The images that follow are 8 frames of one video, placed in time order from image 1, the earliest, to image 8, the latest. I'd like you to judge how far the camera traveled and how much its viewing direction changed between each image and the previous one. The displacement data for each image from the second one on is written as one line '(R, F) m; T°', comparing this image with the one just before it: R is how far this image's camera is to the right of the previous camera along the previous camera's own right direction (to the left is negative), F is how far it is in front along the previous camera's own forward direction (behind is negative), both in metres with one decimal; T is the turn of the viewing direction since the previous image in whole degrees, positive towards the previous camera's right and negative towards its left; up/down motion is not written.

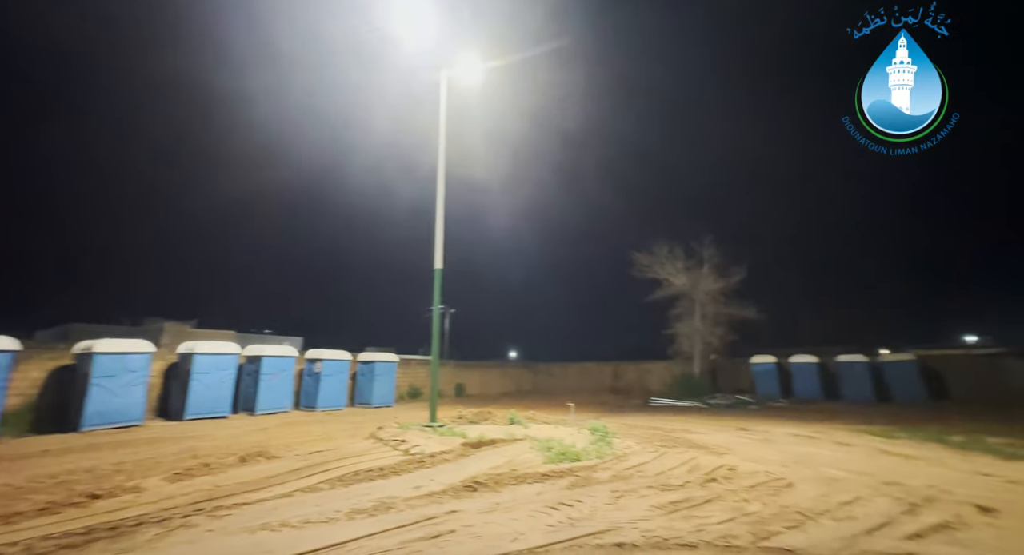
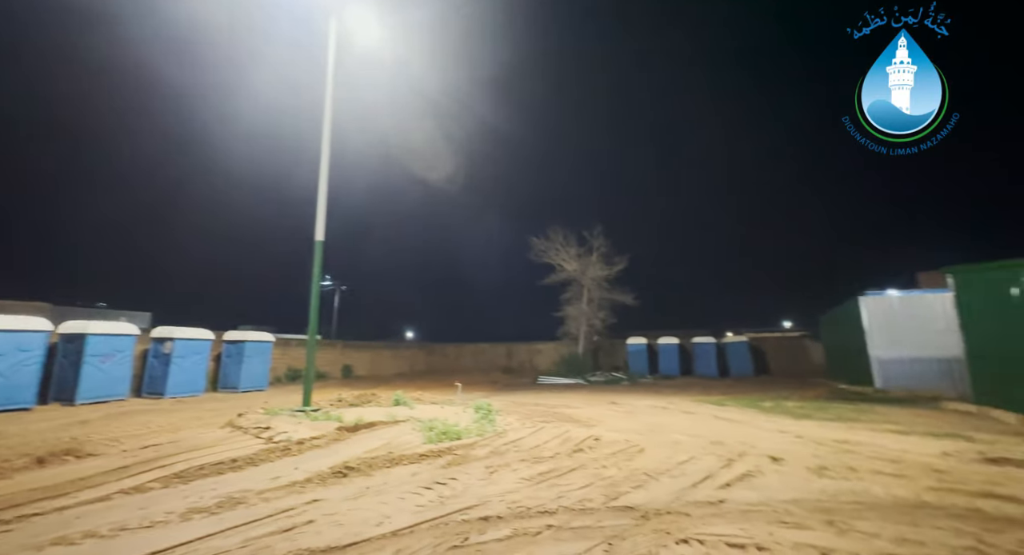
(+0.1, -0.2) m; +12°
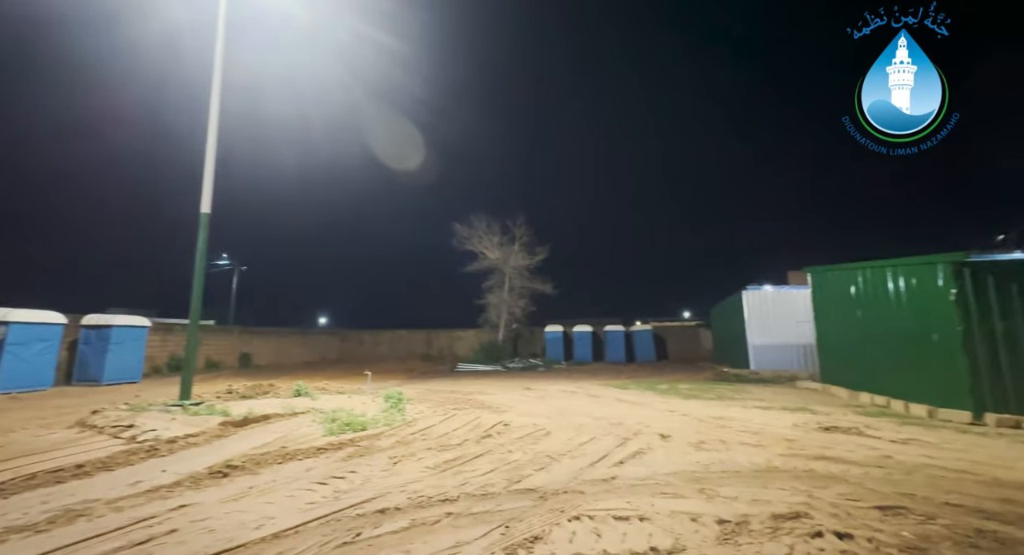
(+0.1, -0.1) m; +9°
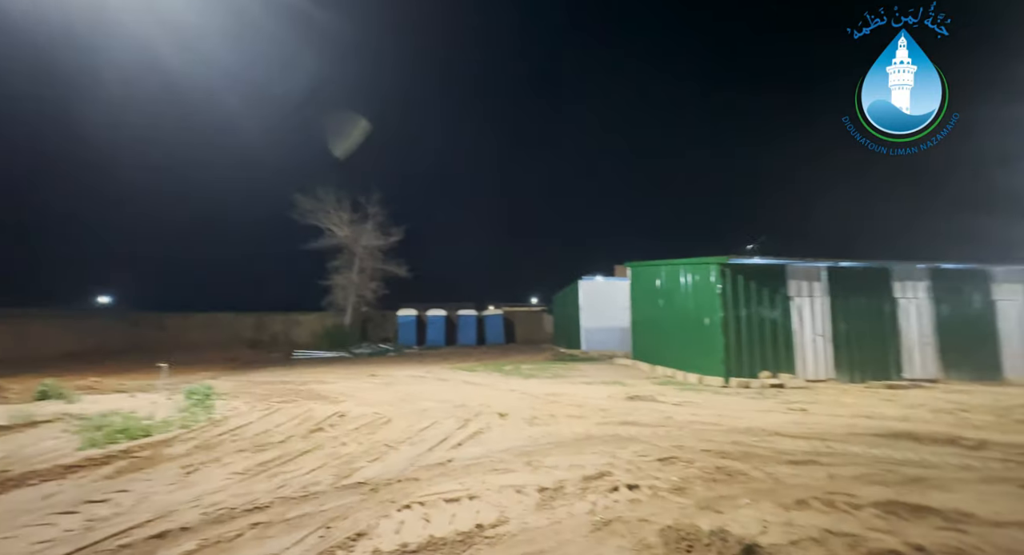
(+0.1, +0.1) m; +16°
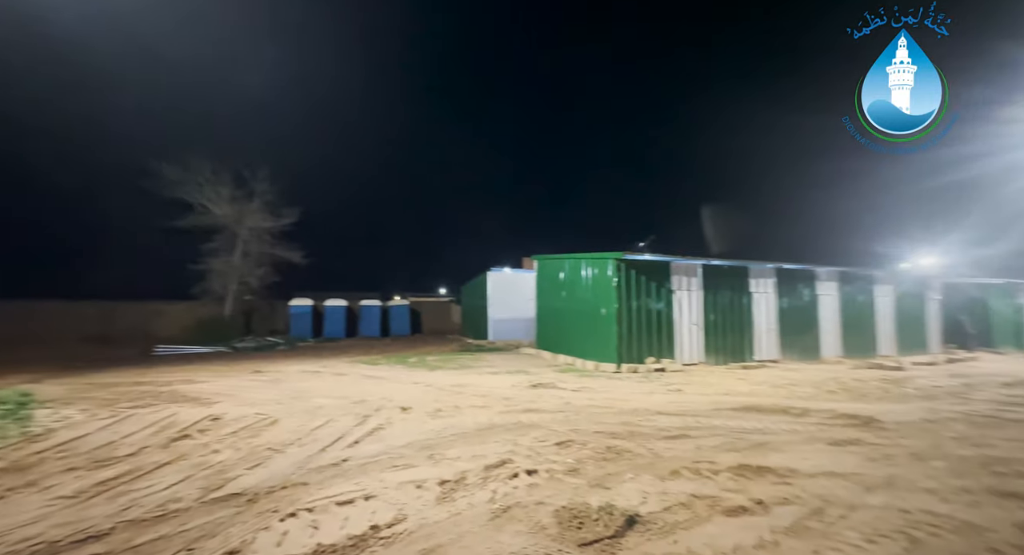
(0.0, +0.1) m; +11°
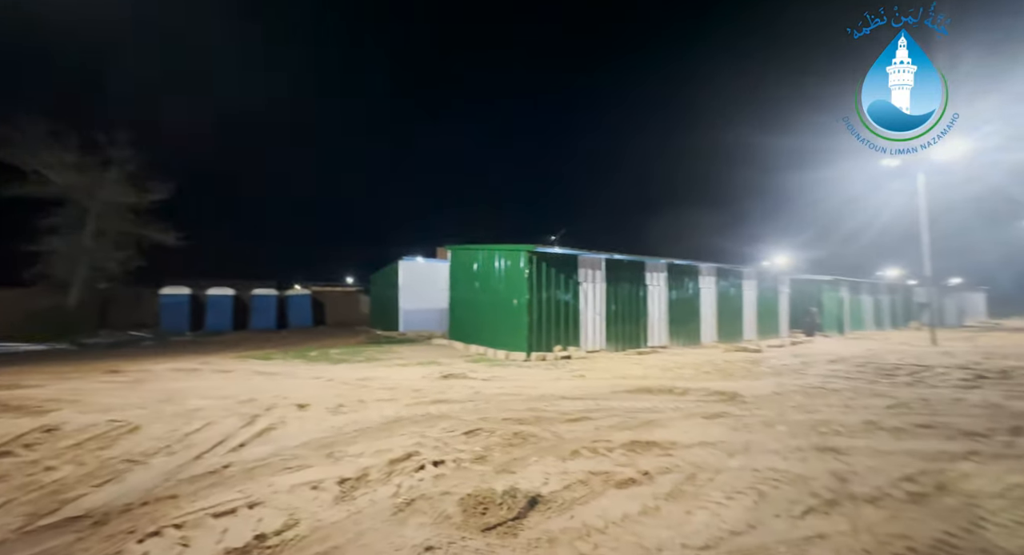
(+0.1, -0.2) m; +10°
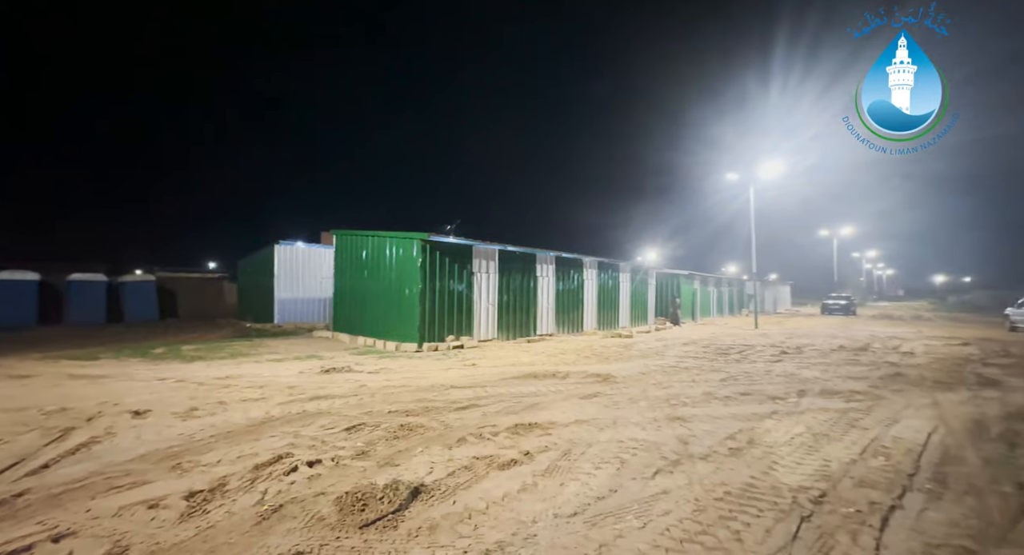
(+0.3, -0.1) m; +11°
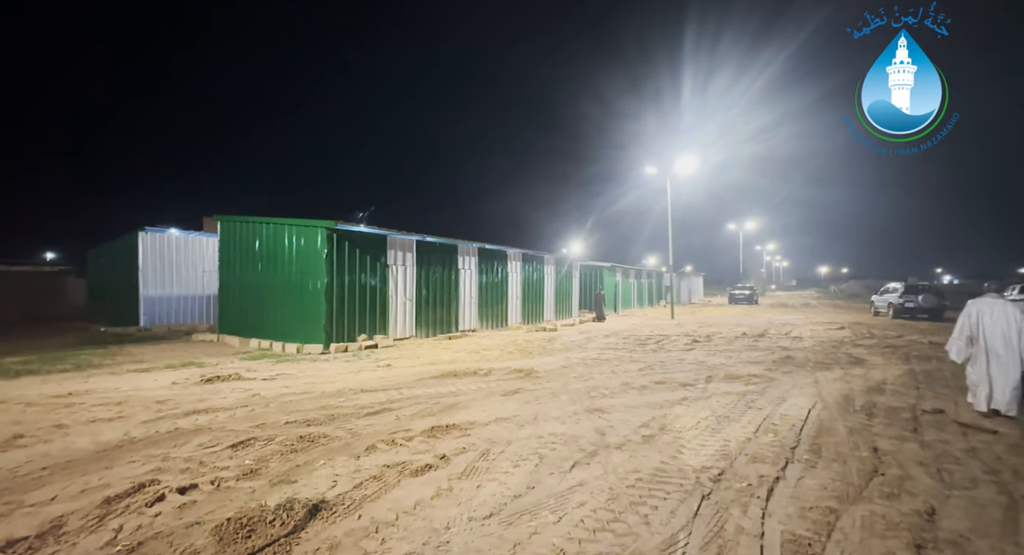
(+0.2, +1.0) m; +9°
